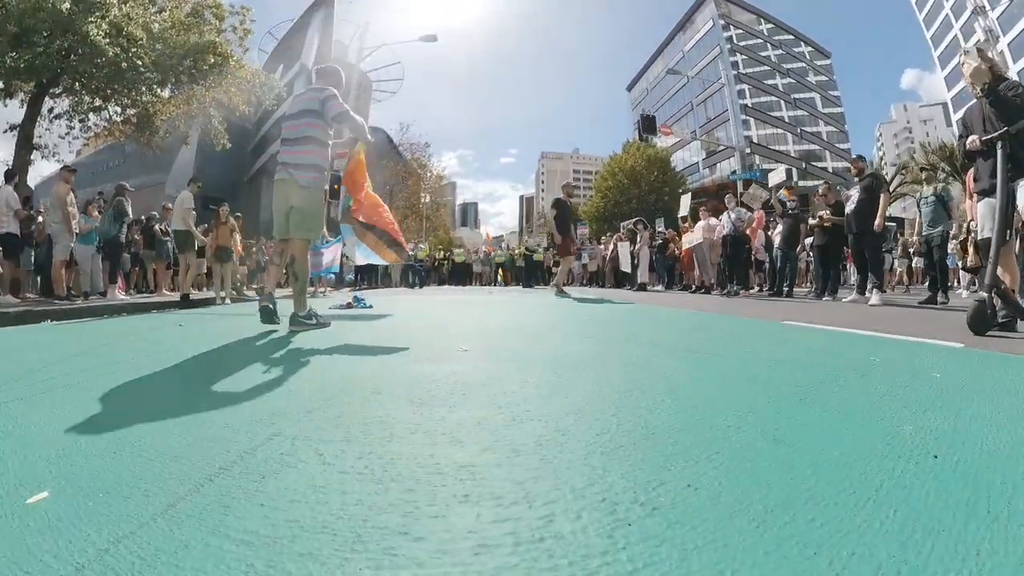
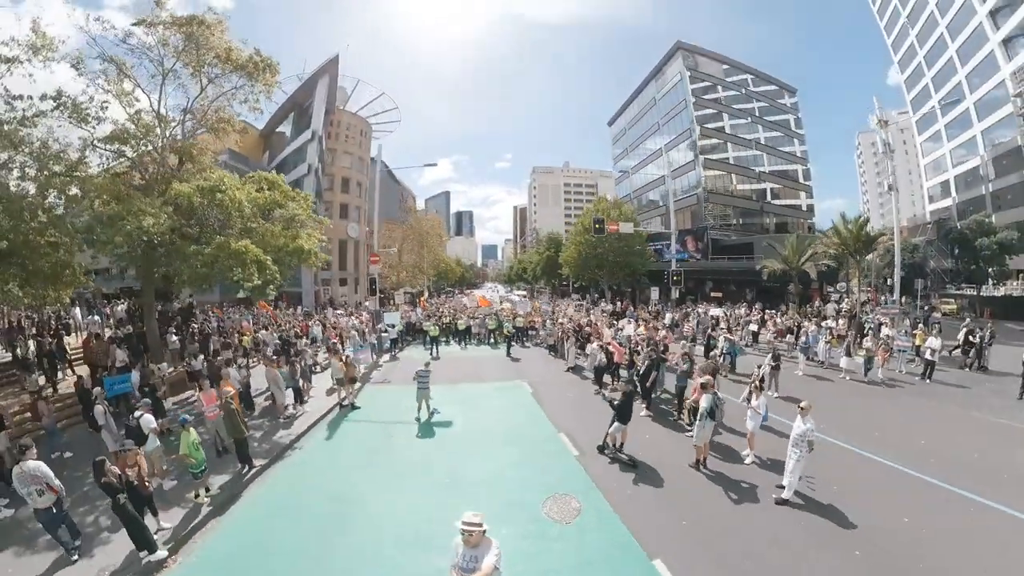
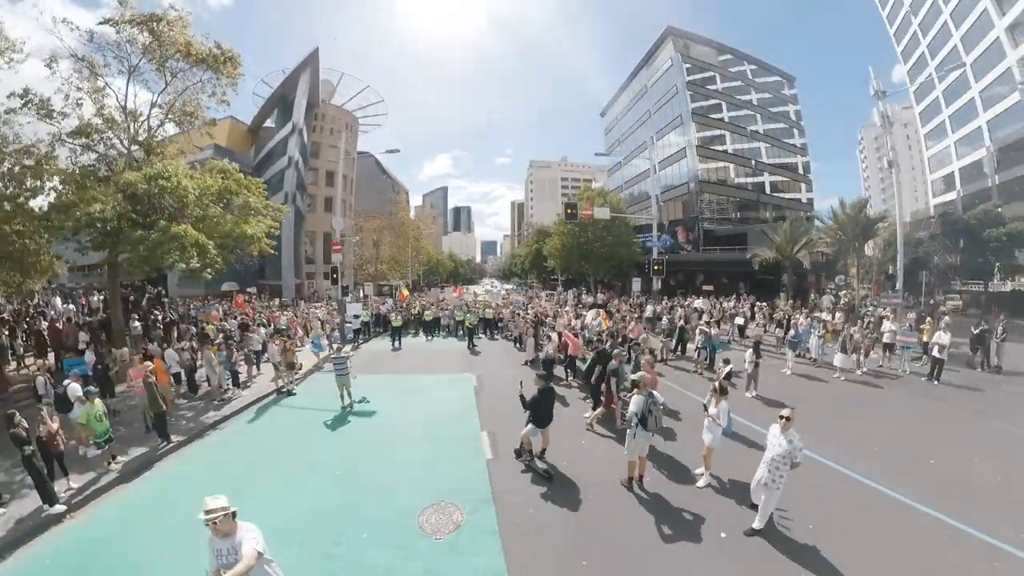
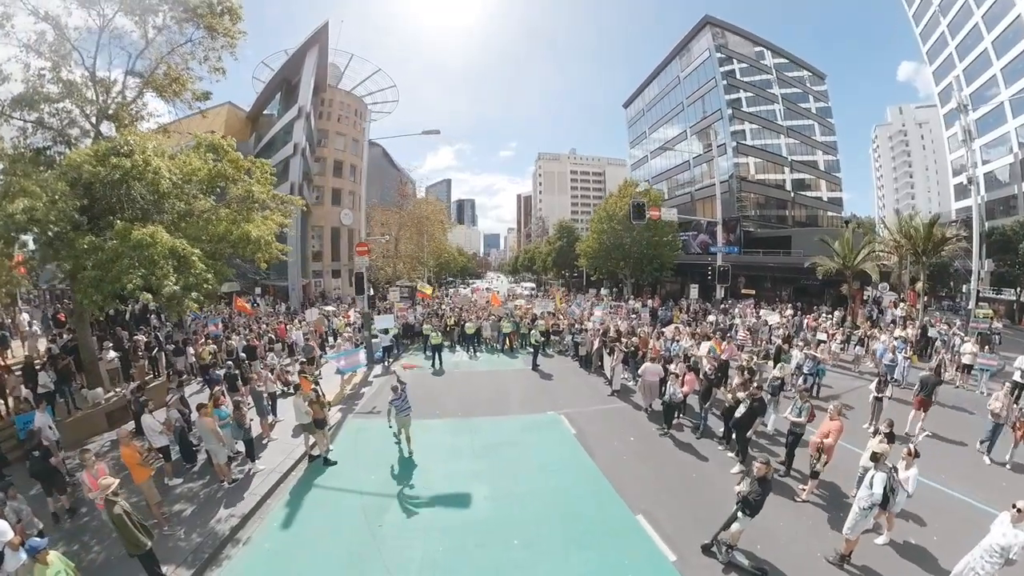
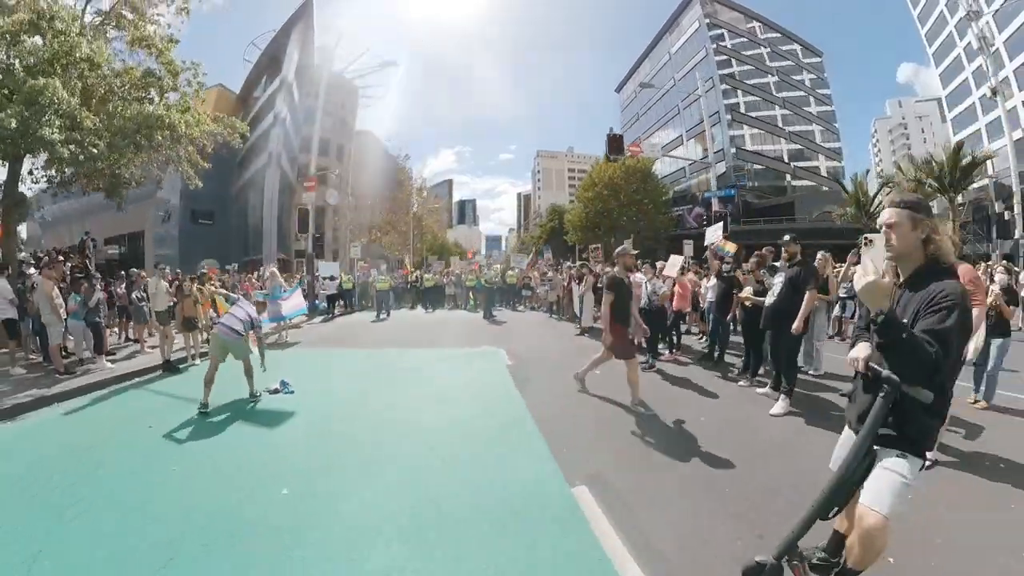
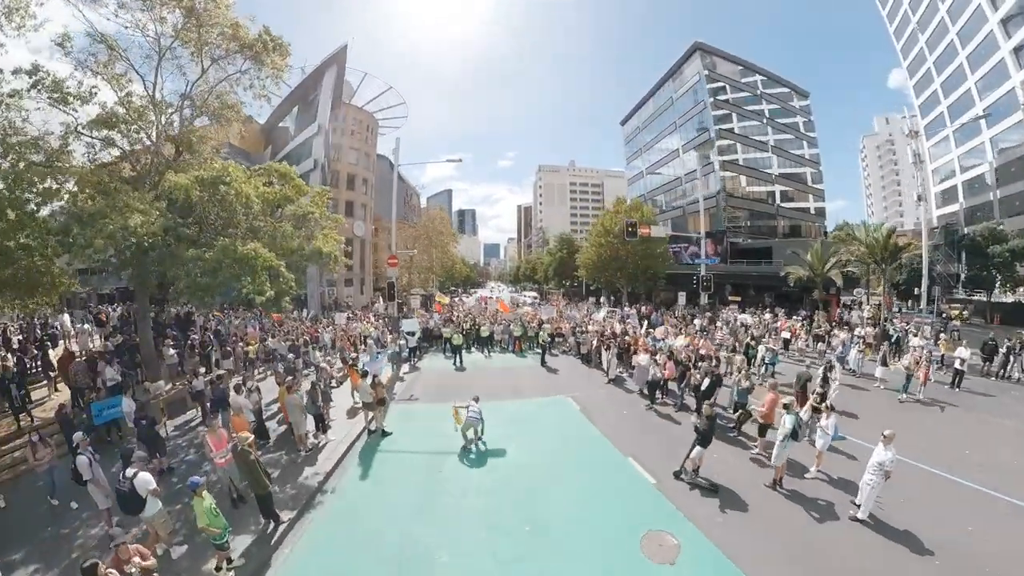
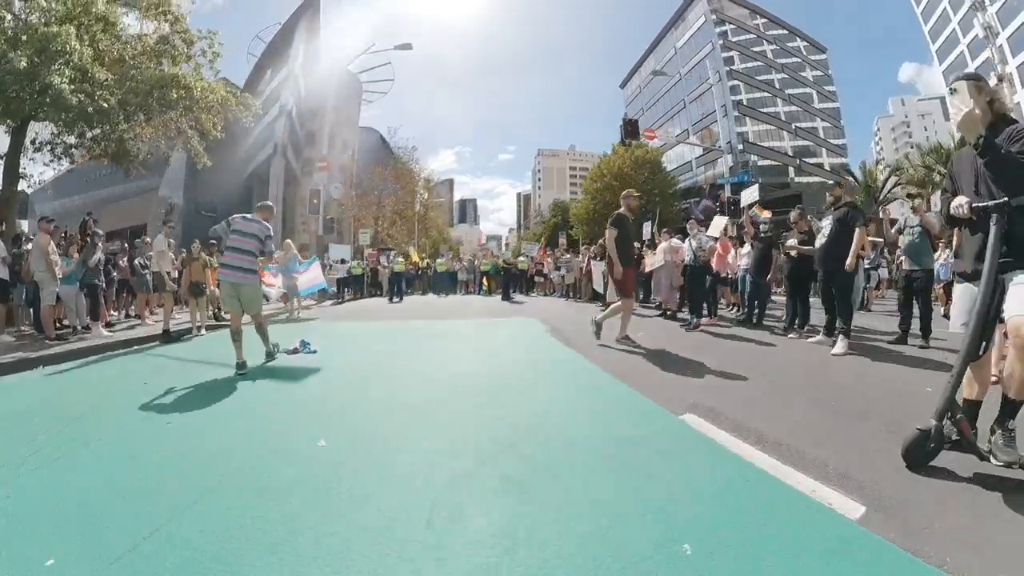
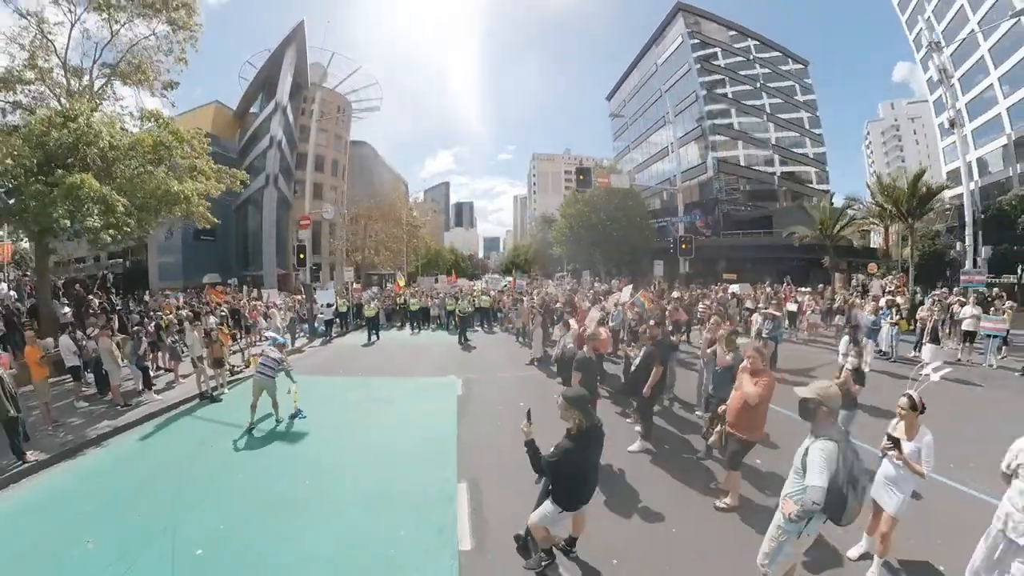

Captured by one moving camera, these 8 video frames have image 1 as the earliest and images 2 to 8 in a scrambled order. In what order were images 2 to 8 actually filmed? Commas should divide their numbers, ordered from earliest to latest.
7, 5, 8, 3, 2, 6, 4
